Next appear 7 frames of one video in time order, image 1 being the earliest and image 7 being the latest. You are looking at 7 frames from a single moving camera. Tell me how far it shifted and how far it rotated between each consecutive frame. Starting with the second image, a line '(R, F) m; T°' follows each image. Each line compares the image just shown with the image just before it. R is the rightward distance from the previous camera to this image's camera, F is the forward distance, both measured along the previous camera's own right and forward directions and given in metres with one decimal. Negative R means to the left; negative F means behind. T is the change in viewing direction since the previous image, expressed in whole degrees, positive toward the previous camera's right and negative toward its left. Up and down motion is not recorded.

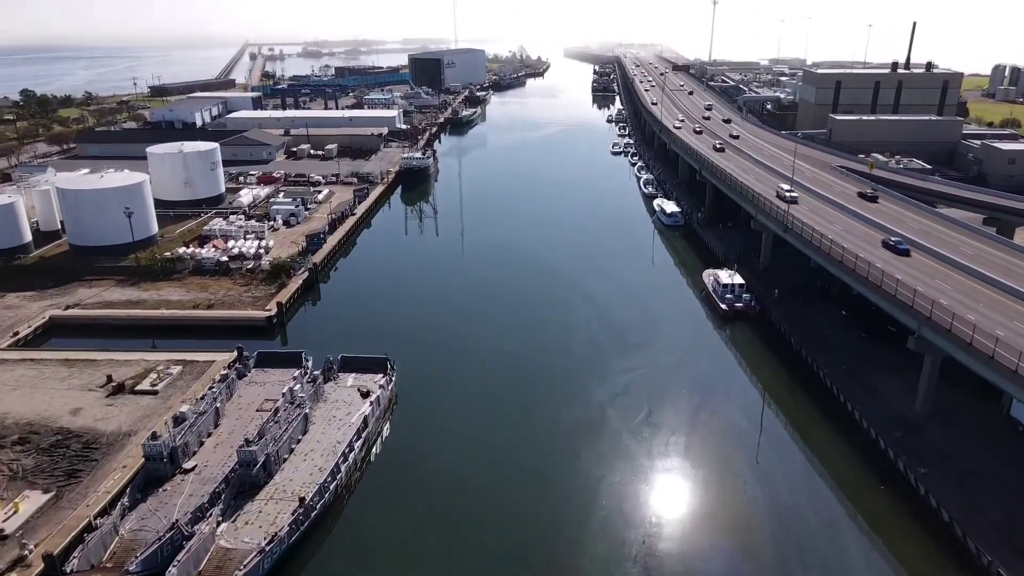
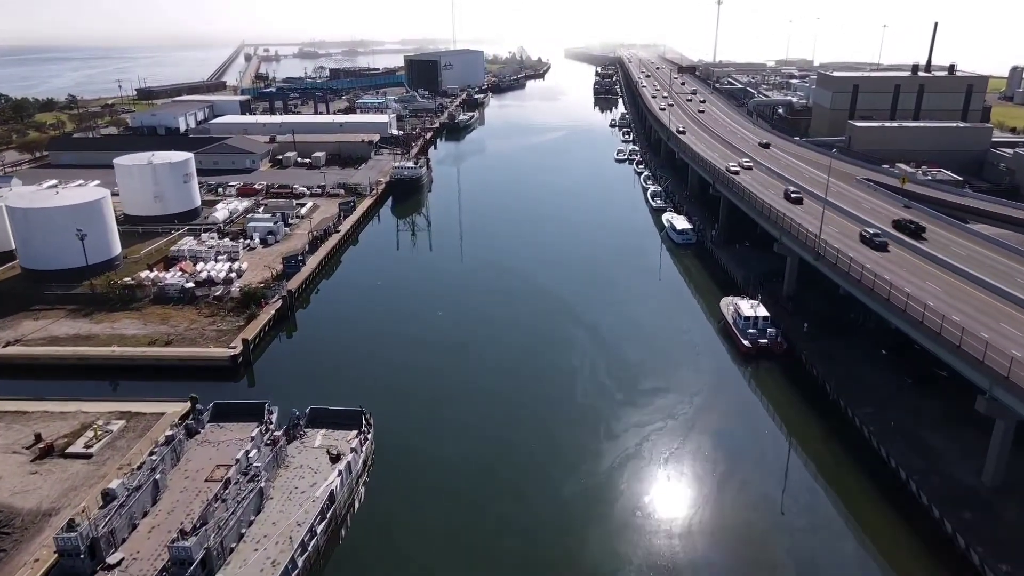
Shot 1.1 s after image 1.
(+0.1, +2.6) m; 0°
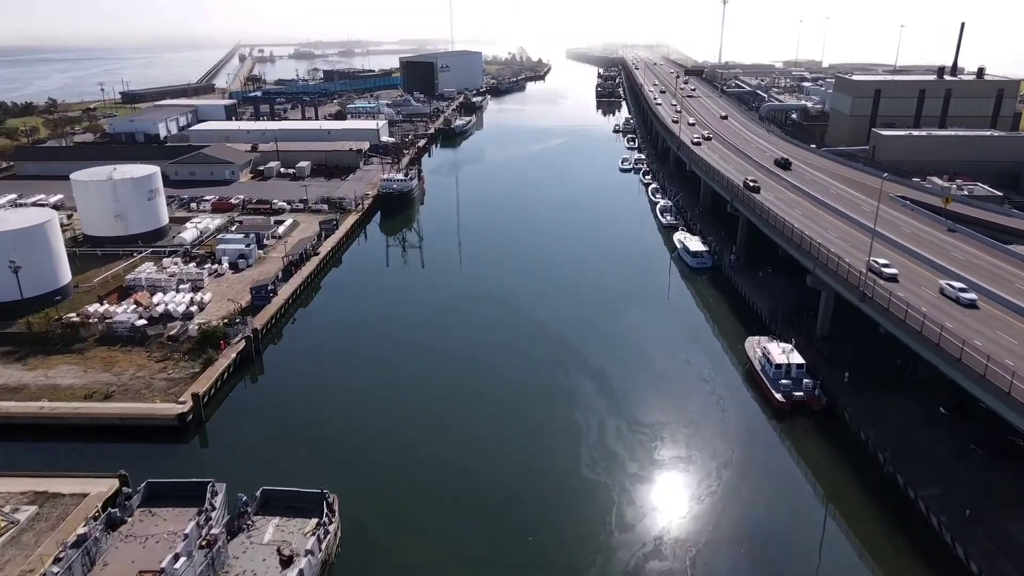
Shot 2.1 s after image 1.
(+0.1, +2.9) m; 0°
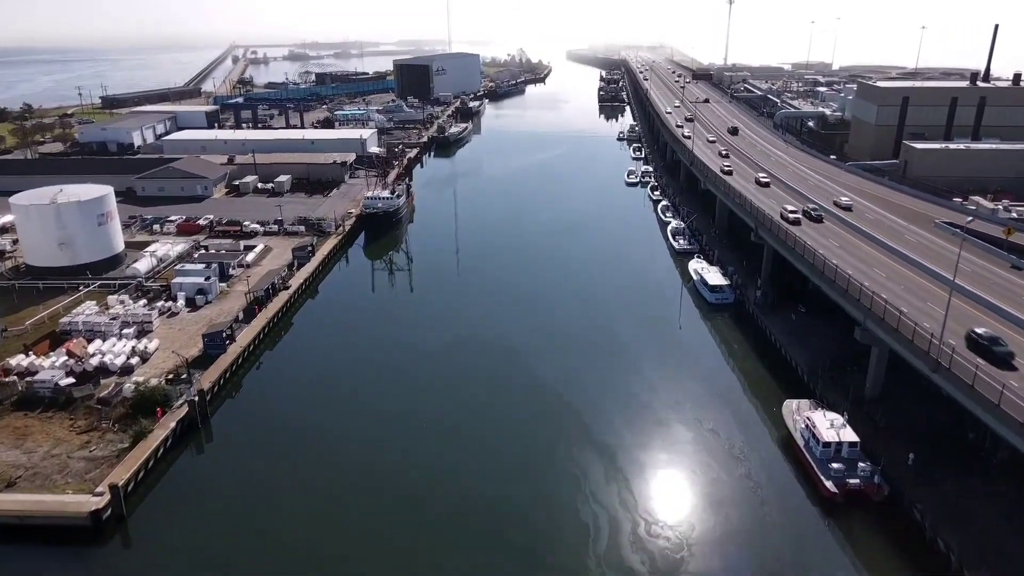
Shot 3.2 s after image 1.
(+0.2, +3.2) m; 0°
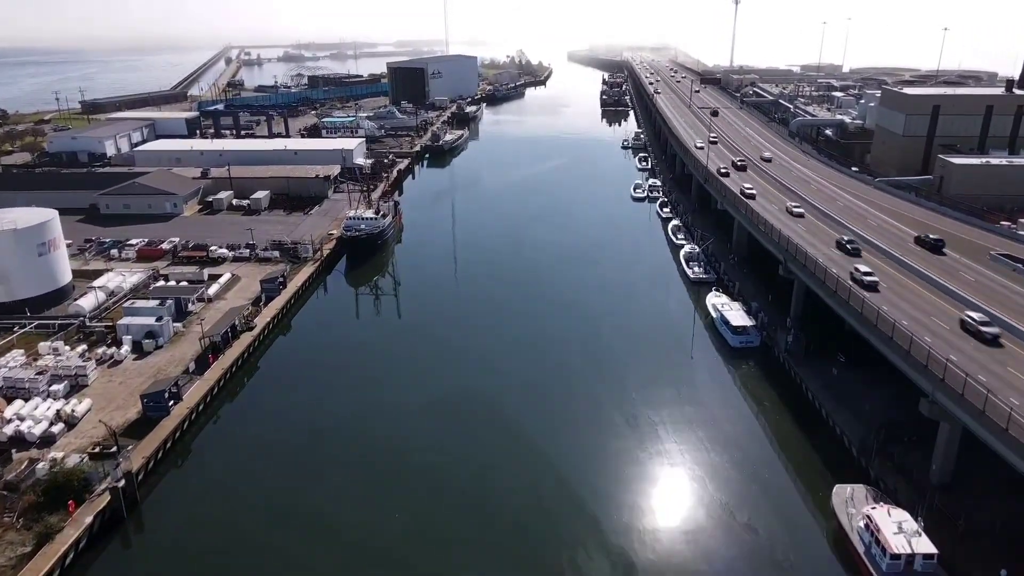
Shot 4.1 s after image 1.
(+0.2, +3.0) m; 0°
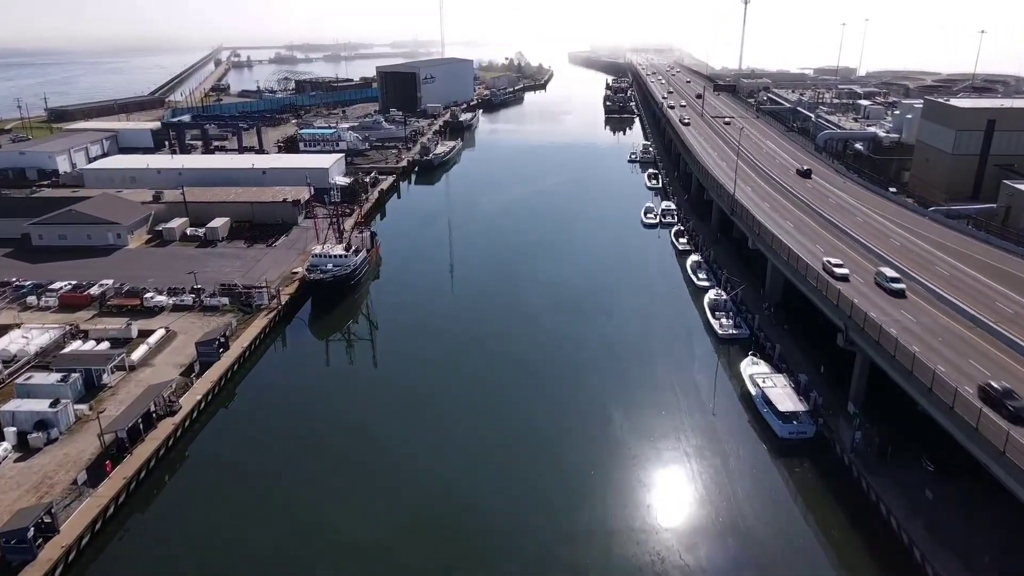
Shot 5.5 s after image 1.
(+0.3, +4.4) m; 0°
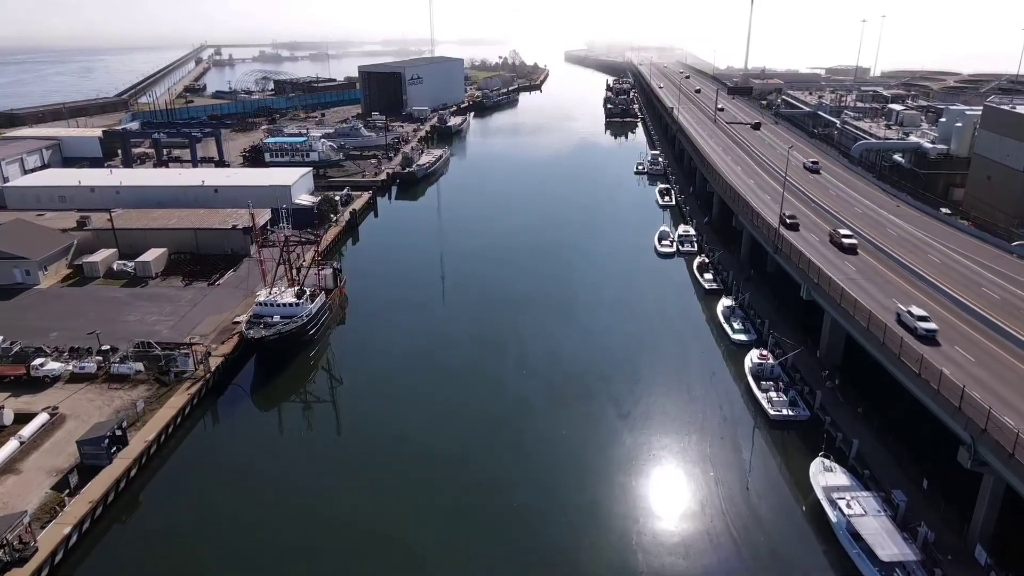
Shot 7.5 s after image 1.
(+0.1, +4.9) m; 0°
